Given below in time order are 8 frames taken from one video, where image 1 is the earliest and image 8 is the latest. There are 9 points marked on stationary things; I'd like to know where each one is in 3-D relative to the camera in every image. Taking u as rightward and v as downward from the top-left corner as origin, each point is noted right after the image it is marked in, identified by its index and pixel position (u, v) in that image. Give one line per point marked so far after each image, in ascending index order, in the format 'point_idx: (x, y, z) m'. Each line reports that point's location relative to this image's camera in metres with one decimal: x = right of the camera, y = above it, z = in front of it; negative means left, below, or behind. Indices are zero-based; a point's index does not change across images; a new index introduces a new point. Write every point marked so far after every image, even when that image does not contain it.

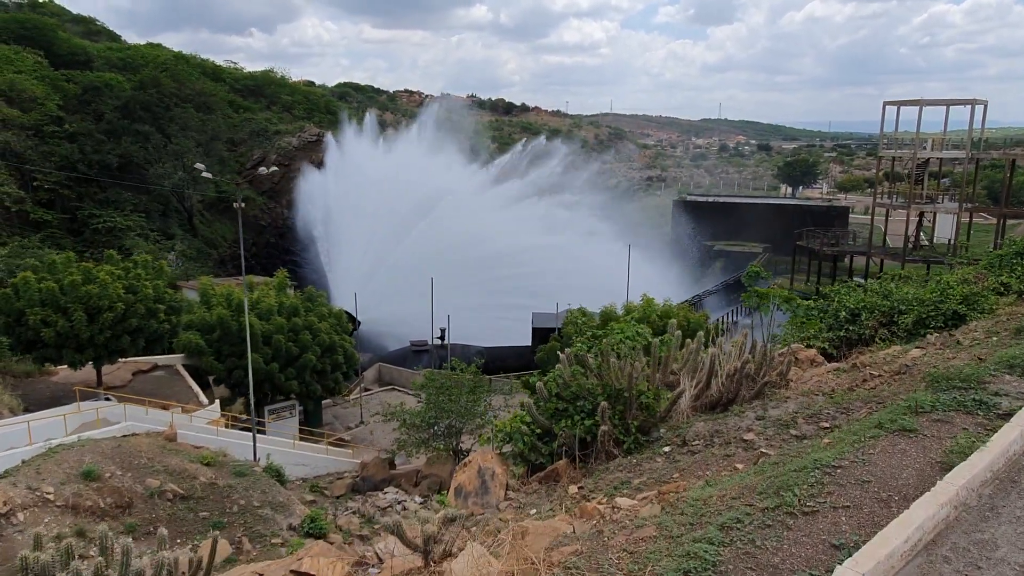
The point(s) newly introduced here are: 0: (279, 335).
0: (-5.1, -1.0, +14.1) m
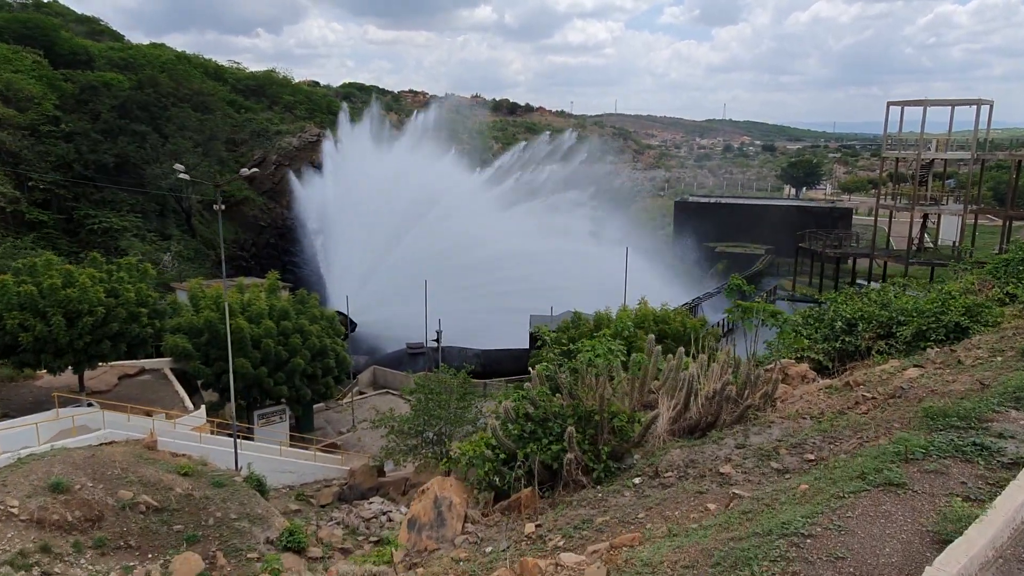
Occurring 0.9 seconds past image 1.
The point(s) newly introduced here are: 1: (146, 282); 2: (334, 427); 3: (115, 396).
0: (-5.2, -1.1, +13.8) m
1: (-6.9, +0.1, +12.1) m
2: (-4.4, -3.5, +16.0) m
3: (-7.8, -2.1, +12.7) m
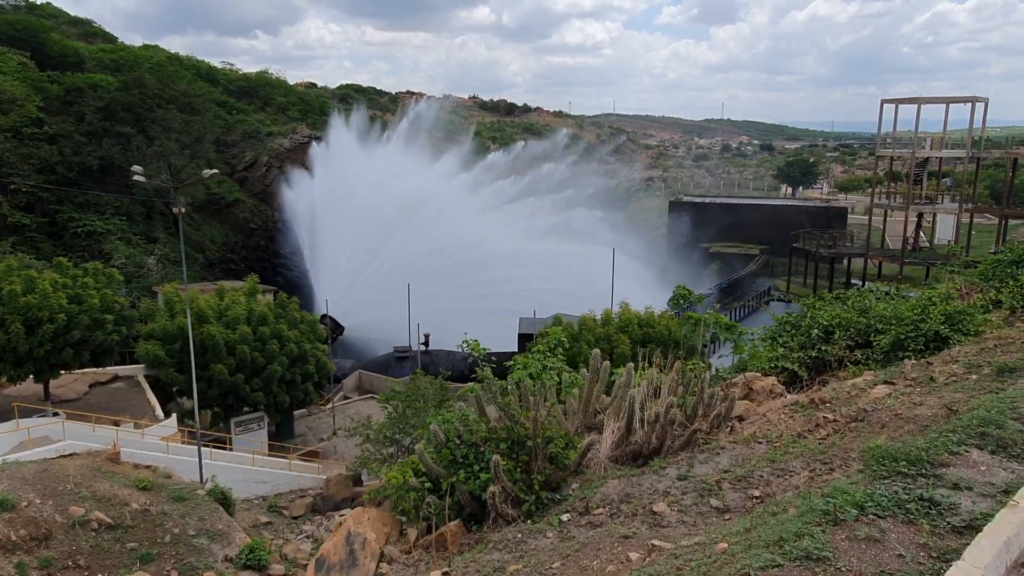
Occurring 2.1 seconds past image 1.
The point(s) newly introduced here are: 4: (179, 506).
0: (-5.6, -1.2, +13.5) m
1: (-7.3, 0.0, +11.7) m
2: (-4.8, -3.5, +15.6) m
3: (-8.2, -2.2, +12.3) m
4: (-4.4, -2.8, +8.4) m
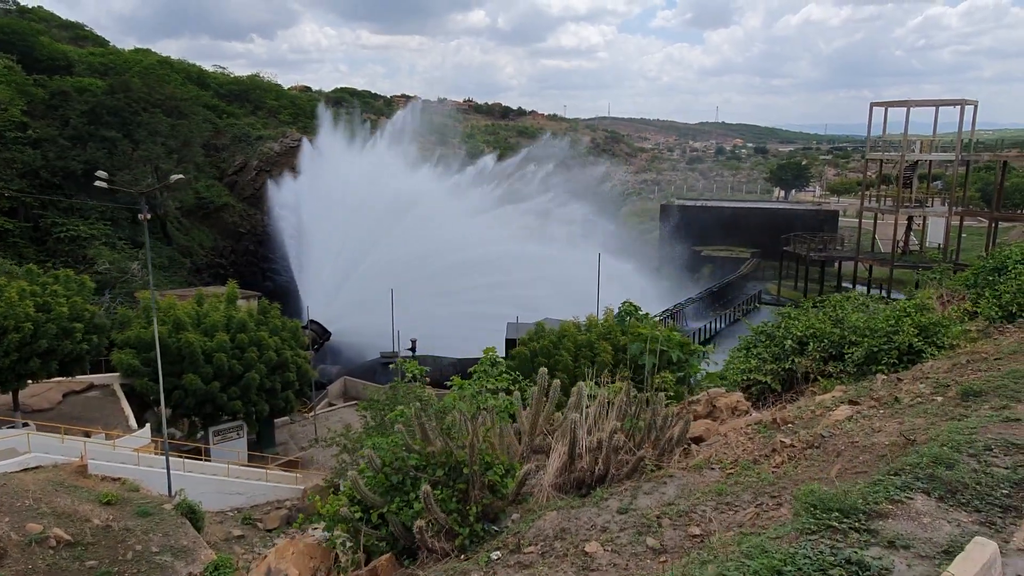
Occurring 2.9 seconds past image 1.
0: (-6.0, -1.3, +13.3) m
1: (-7.6, -0.1, +11.5) m
2: (-5.2, -3.7, +15.4) m
3: (-8.5, -2.4, +12.0) m
4: (-4.7, -3.0, +8.2) m
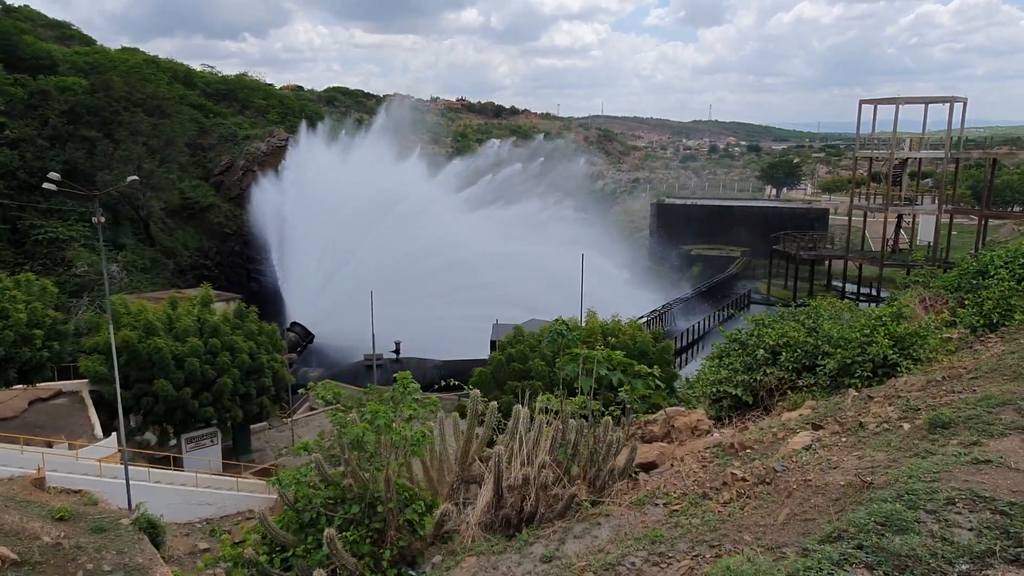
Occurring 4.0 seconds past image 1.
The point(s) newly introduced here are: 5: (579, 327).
0: (-6.4, -1.4, +12.9) m
1: (-8.0, -0.2, +11.1) m
2: (-5.6, -3.8, +15.0) m
3: (-8.9, -2.5, +11.7) m
4: (-5.0, -3.0, +7.8) m
5: (+1.4, -0.8, +13.3) m
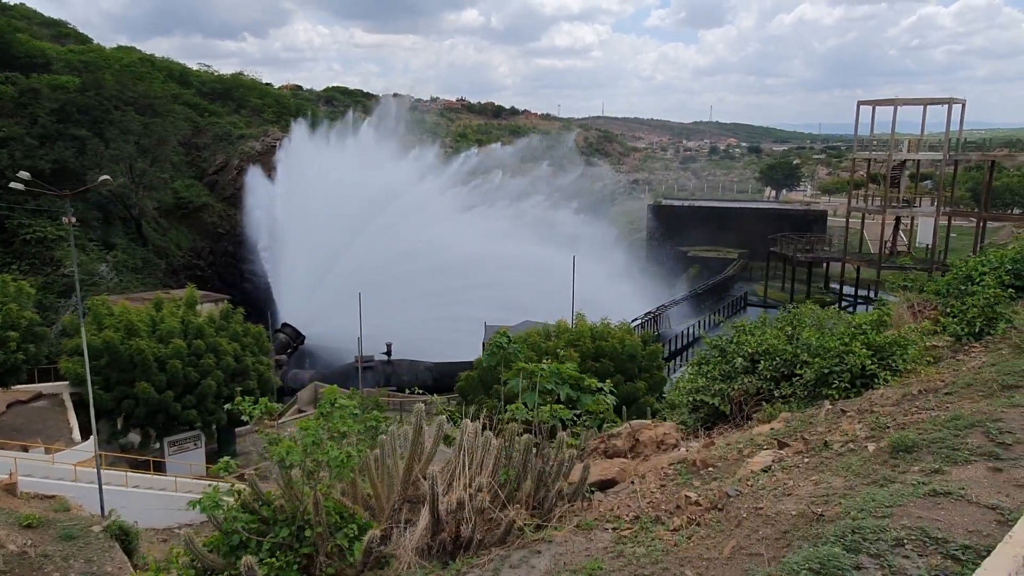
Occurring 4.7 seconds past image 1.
0: (-6.6, -1.4, +12.7) m
1: (-8.3, -0.2, +10.9) m
2: (-5.8, -3.8, +14.9) m
3: (-9.2, -2.5, +11.5) m
4: (-5.3, -3.1, +7.7) m
5: (+1.2, -0.9, +13.2) m
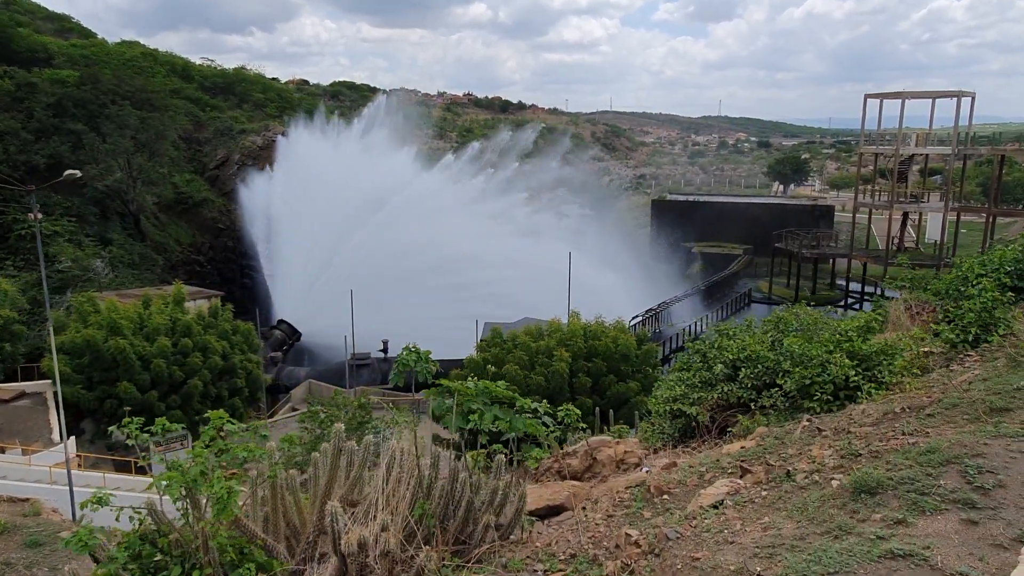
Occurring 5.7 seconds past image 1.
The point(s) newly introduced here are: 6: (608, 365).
0: (-6.8, -1.4, +12.5) m
1: (-8.5, -0.2, +10.7) m
2: (-6.0, -3.7, +14.6) m
3: (-9.4, -2.4, +11.3) m
4: (-5.5, -3.0, +7.4) m
5: (+1.0, -0.8, +12.8) m
6: (+1.8, -1.4, +11.9) m
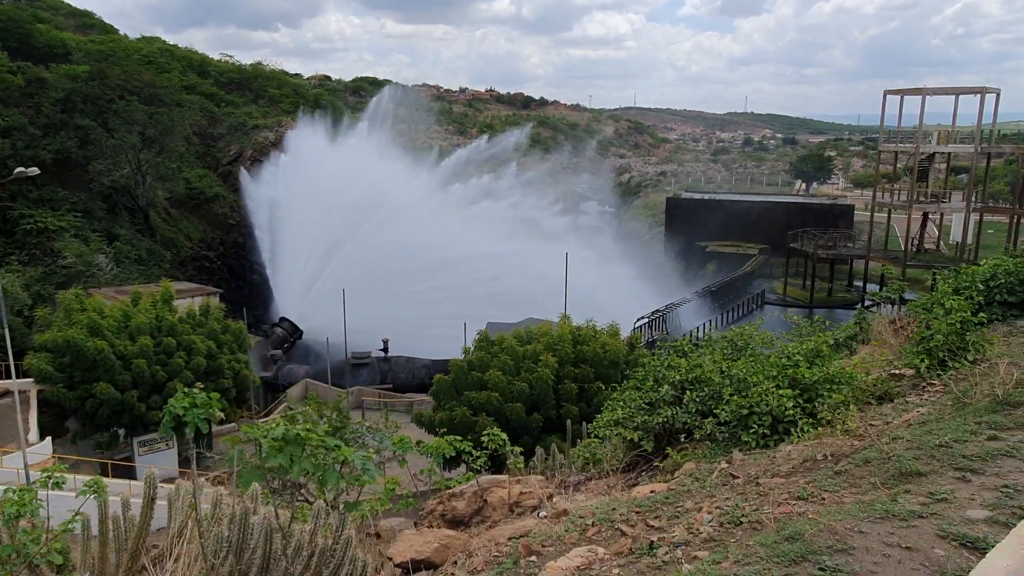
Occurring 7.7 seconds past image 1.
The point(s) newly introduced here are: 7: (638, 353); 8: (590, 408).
0: (-7.1, -1.3, +12.3) m
1: (-8.8, -0.2, +10.6) m
2: (-6.2, -3.7, +14.5) m
3: (-9.7, -2.4, +11.2) m
4: (-6.0, -3.1, +7.3) m
5: (+0.7, -0.9, +12.5) m
6: (+1.5, -1.5, +11.5) m
7: (+2.4, -1.2, +12.2) m
8: (+1.3, -2.1, +11.2) m
